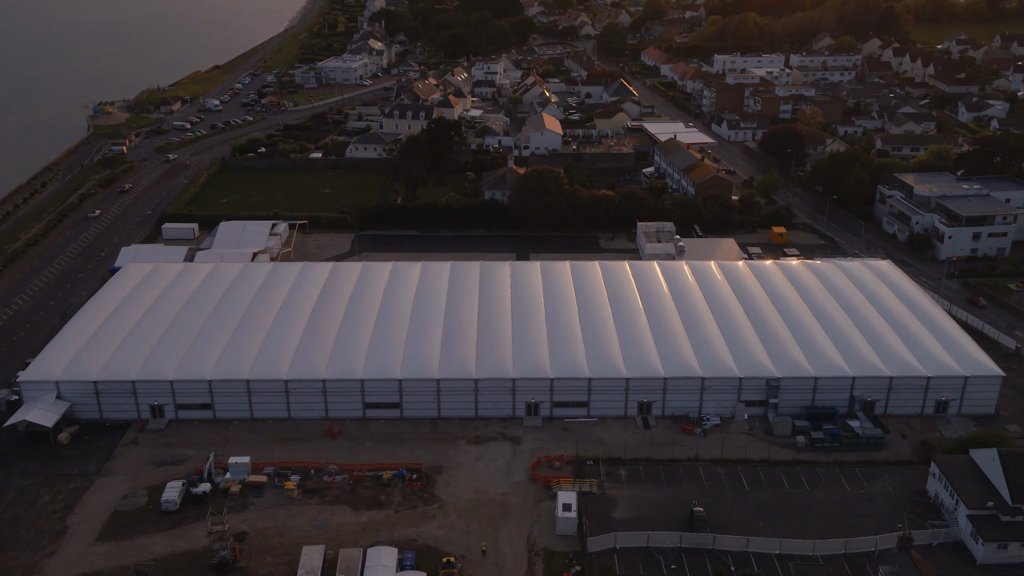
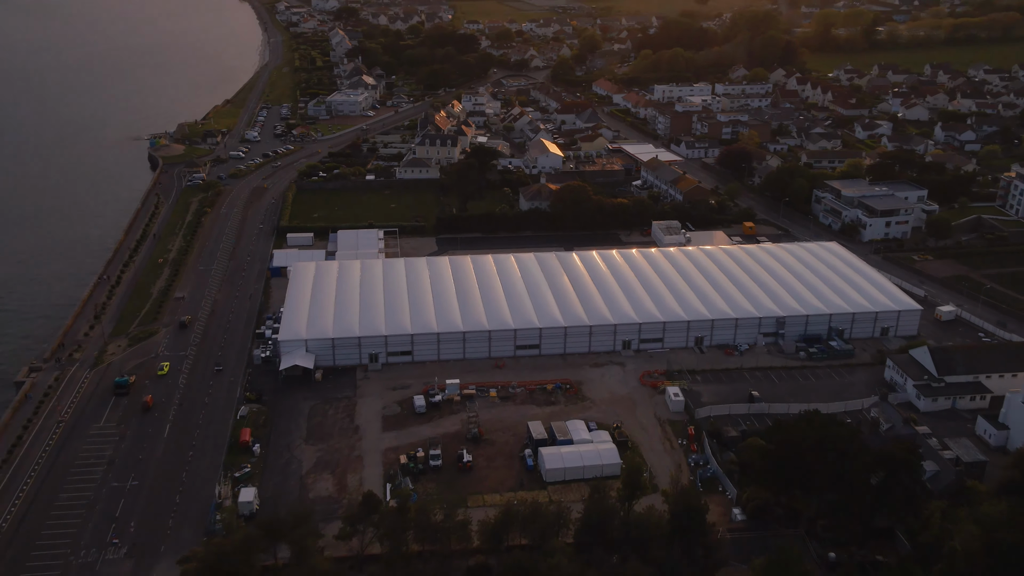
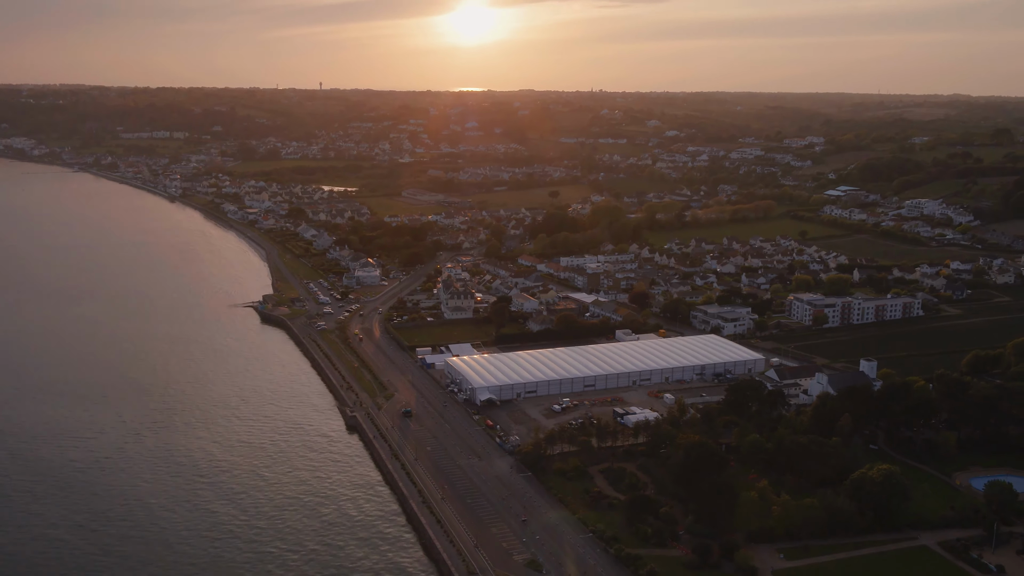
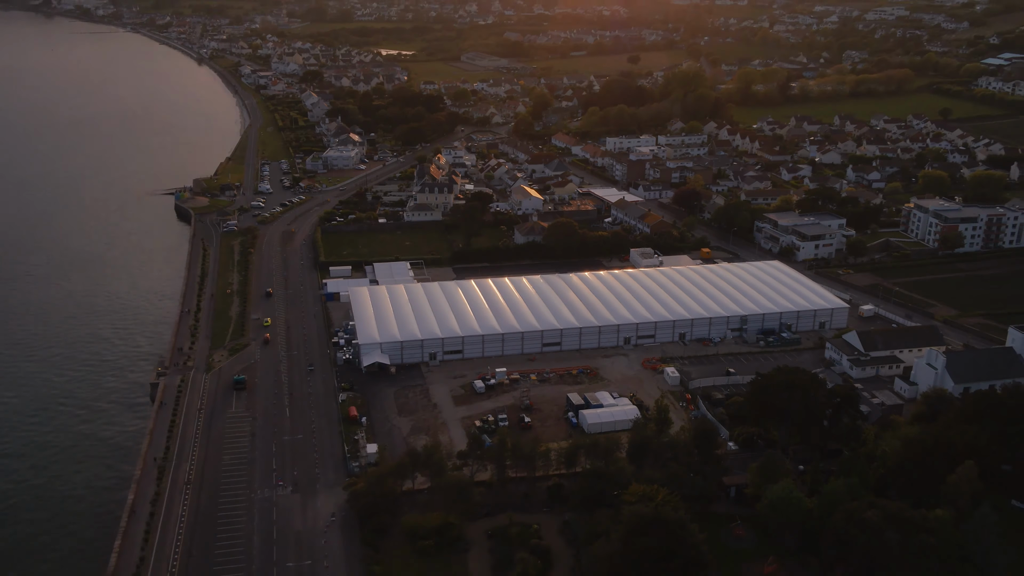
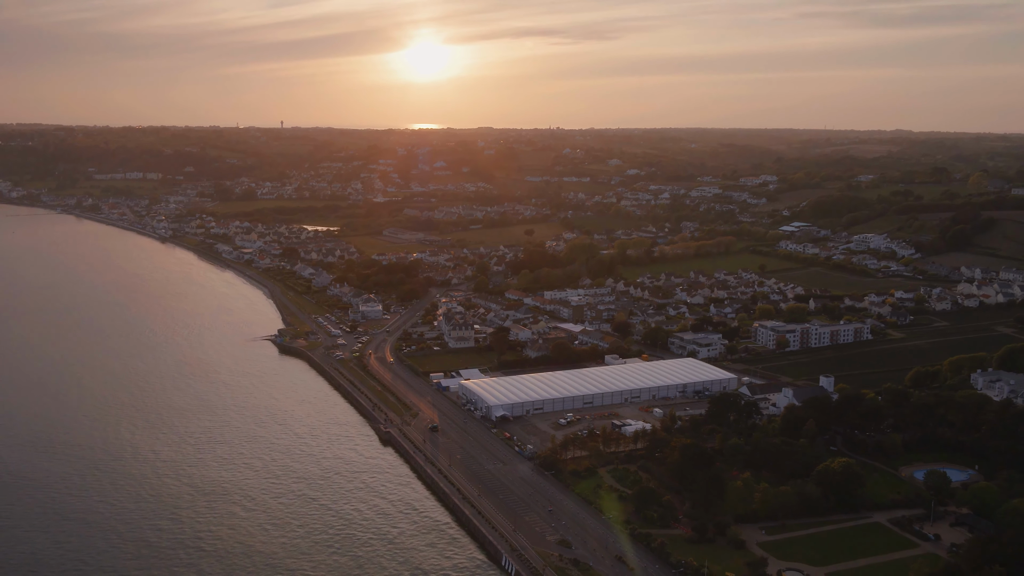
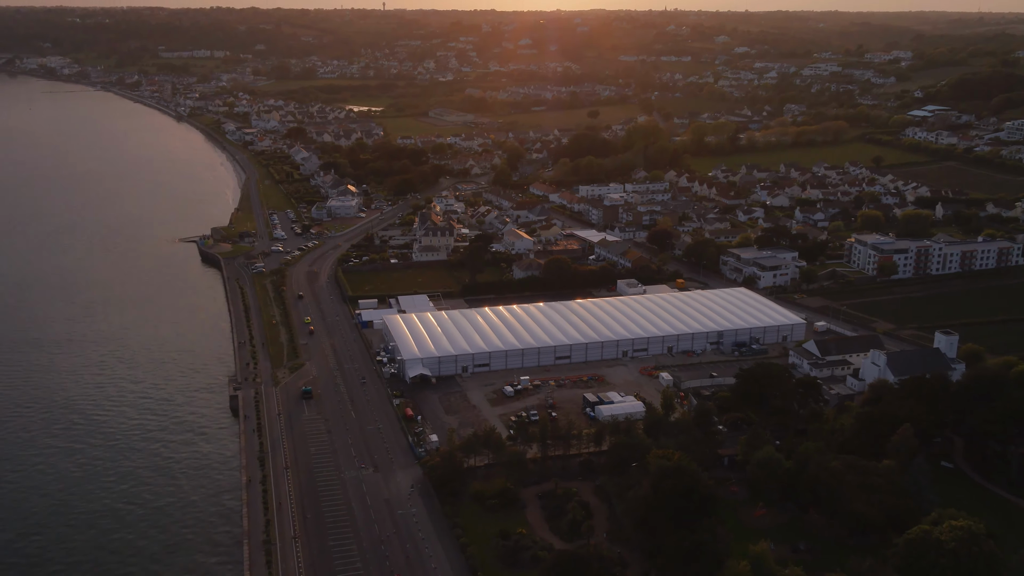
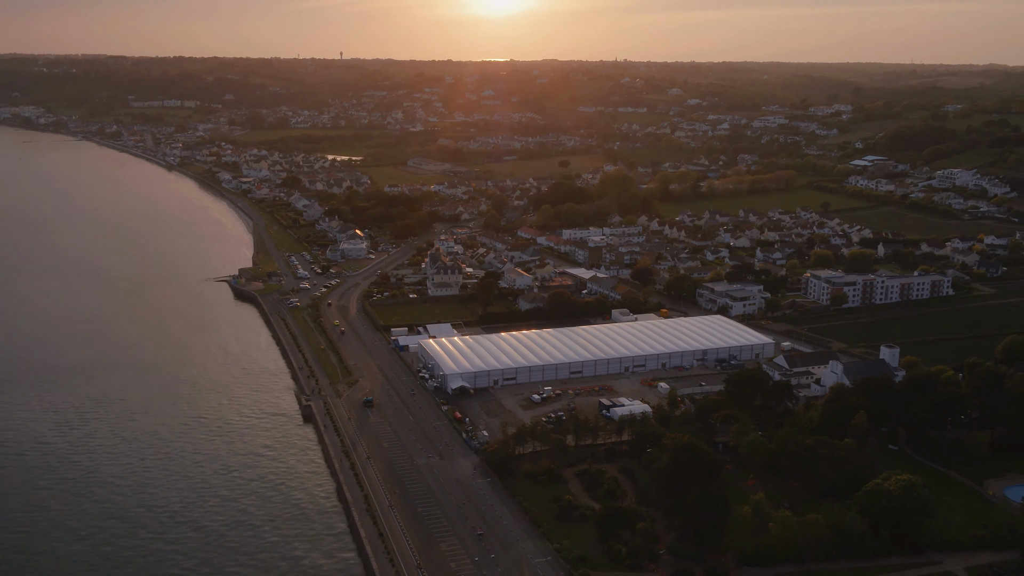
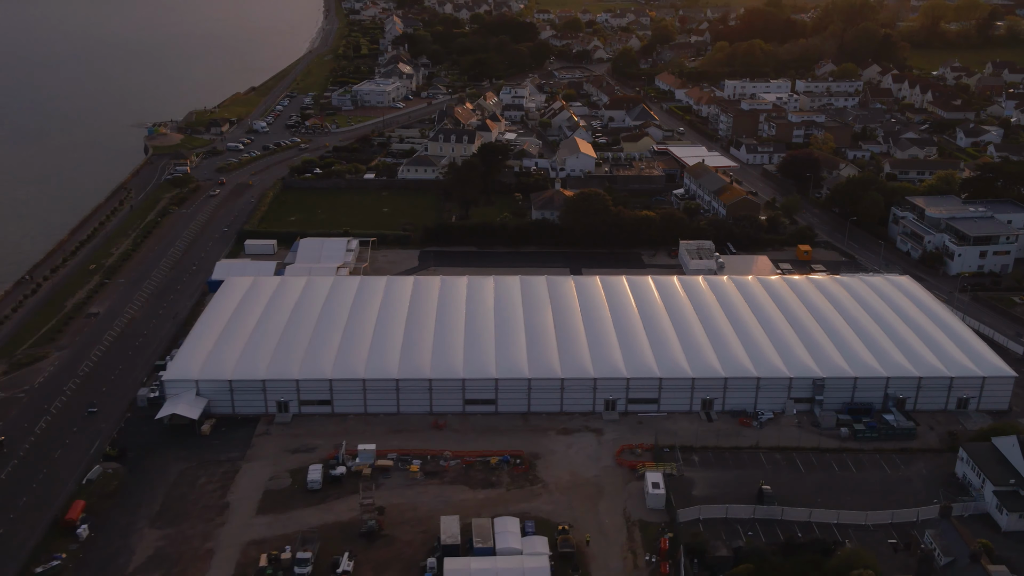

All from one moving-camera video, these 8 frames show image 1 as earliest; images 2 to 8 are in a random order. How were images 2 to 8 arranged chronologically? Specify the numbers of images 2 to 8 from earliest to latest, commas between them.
8, 2, 4, 6, 7, 3, 5
